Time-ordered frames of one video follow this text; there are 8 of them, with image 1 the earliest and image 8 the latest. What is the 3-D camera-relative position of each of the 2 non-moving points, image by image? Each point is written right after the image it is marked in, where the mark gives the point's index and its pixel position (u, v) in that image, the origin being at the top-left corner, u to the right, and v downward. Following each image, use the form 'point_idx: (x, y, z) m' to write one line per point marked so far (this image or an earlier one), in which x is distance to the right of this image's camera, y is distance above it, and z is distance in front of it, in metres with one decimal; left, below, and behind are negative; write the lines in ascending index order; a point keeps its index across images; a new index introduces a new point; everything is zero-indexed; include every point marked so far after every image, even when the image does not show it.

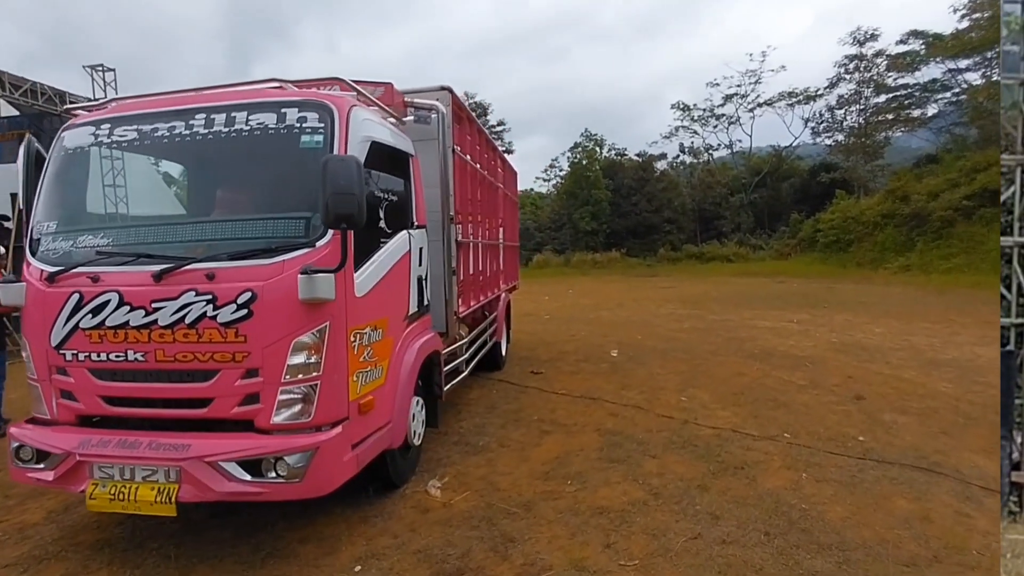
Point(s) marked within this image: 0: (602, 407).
0: (+1.0, -1.4, +6.1) m
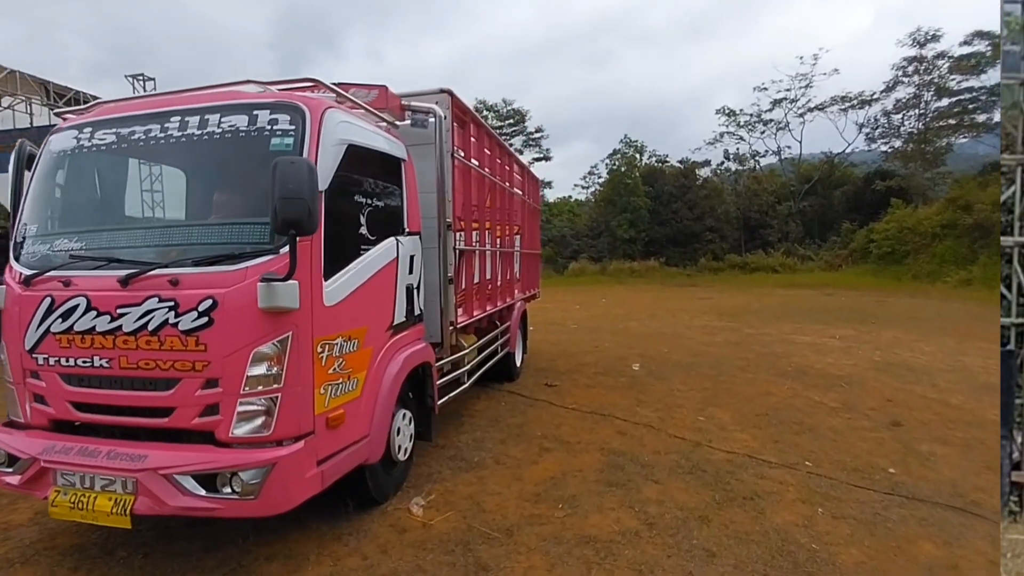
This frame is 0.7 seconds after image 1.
0: (+1.1, -1.5, +5.8) m
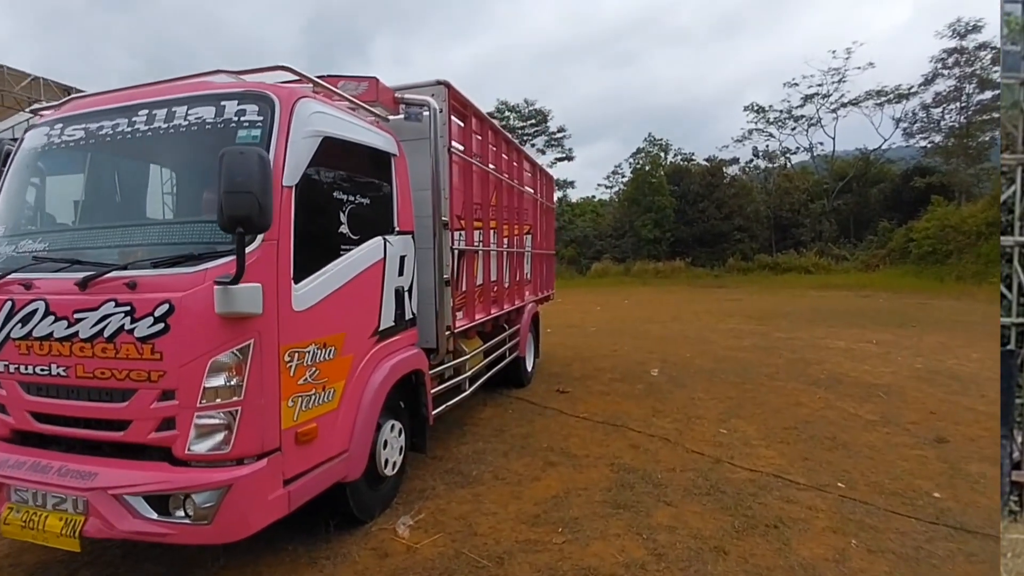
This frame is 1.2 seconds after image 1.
0: (+1.1, -1.5, +5.5) m
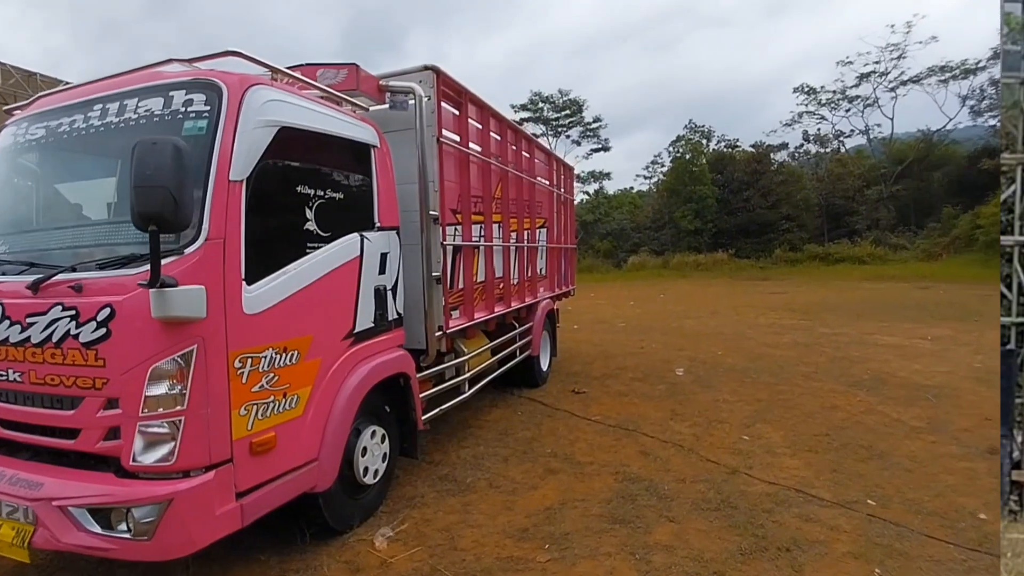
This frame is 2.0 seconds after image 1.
0: (+1.2, -1.5, +5.1) m
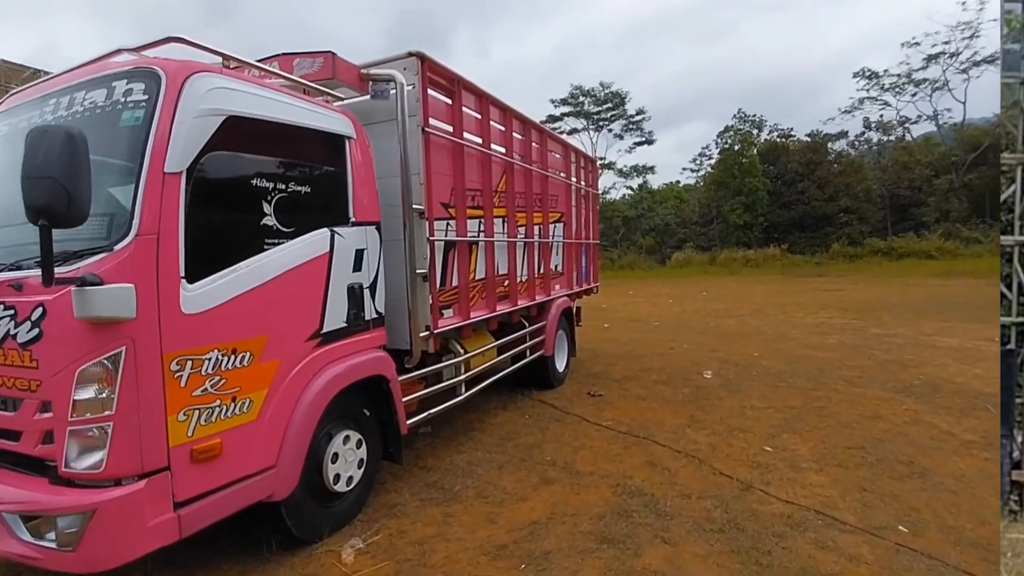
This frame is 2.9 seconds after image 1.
0: (+1.2, -1.4, +4.8) m
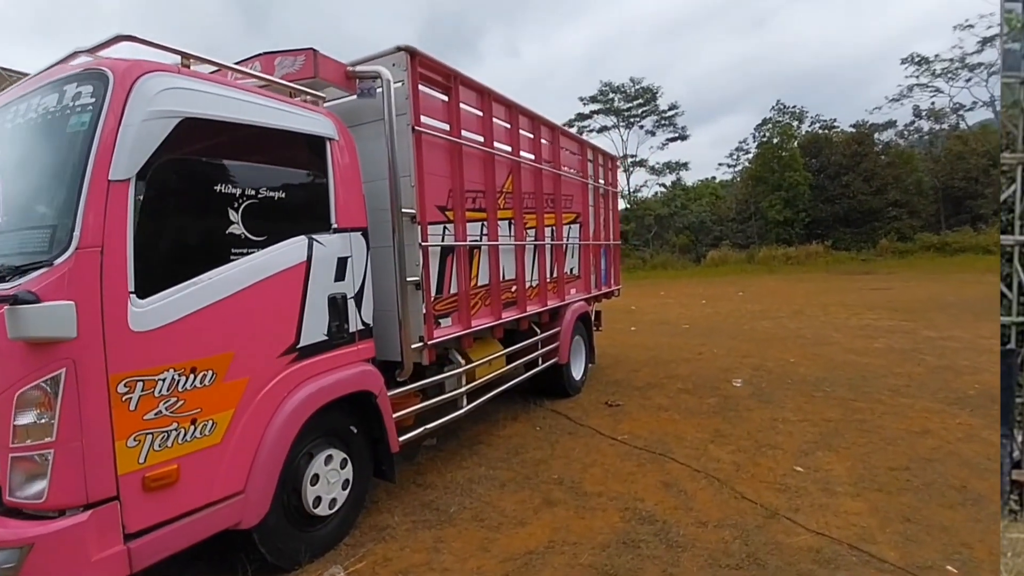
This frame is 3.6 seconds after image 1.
0: (+1.2, -1.5, +4.4) m
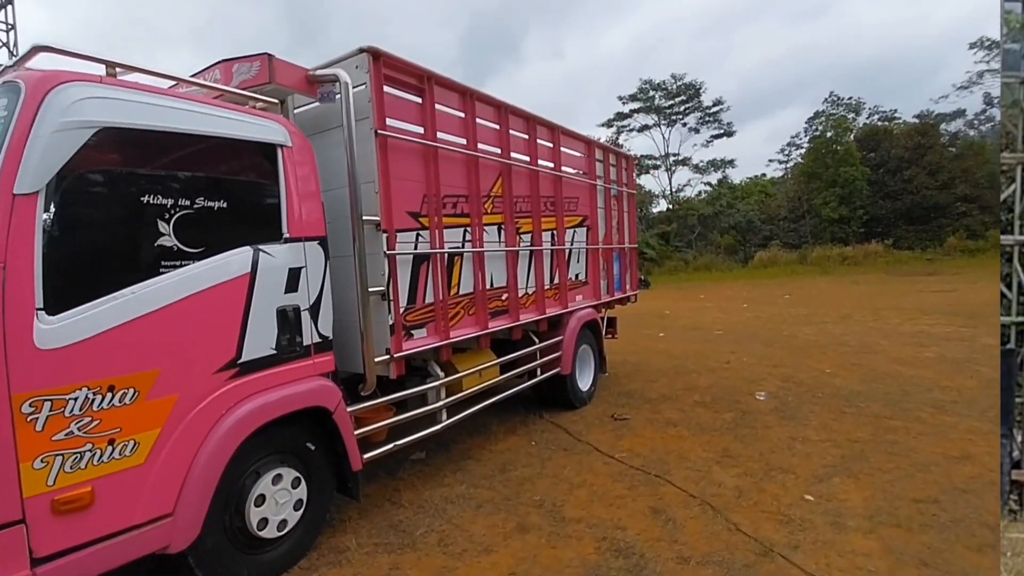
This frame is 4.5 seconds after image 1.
0: (+1.1, -1.6, +4.1) m
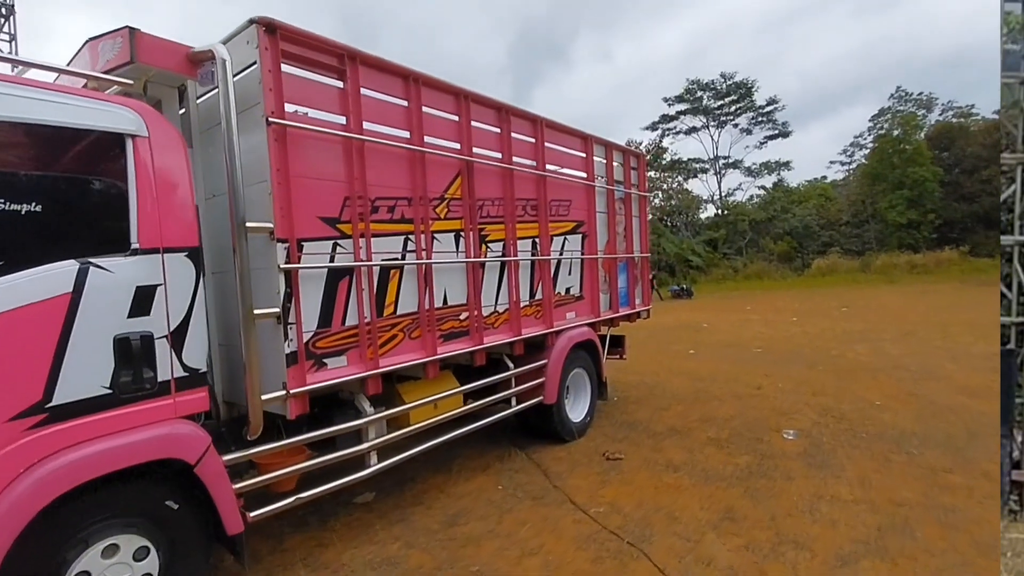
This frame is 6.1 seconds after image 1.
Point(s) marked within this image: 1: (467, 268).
0: (+0.7, -1.7, +3.2) m
1: (-0.3, +0.2, +4.3) m
